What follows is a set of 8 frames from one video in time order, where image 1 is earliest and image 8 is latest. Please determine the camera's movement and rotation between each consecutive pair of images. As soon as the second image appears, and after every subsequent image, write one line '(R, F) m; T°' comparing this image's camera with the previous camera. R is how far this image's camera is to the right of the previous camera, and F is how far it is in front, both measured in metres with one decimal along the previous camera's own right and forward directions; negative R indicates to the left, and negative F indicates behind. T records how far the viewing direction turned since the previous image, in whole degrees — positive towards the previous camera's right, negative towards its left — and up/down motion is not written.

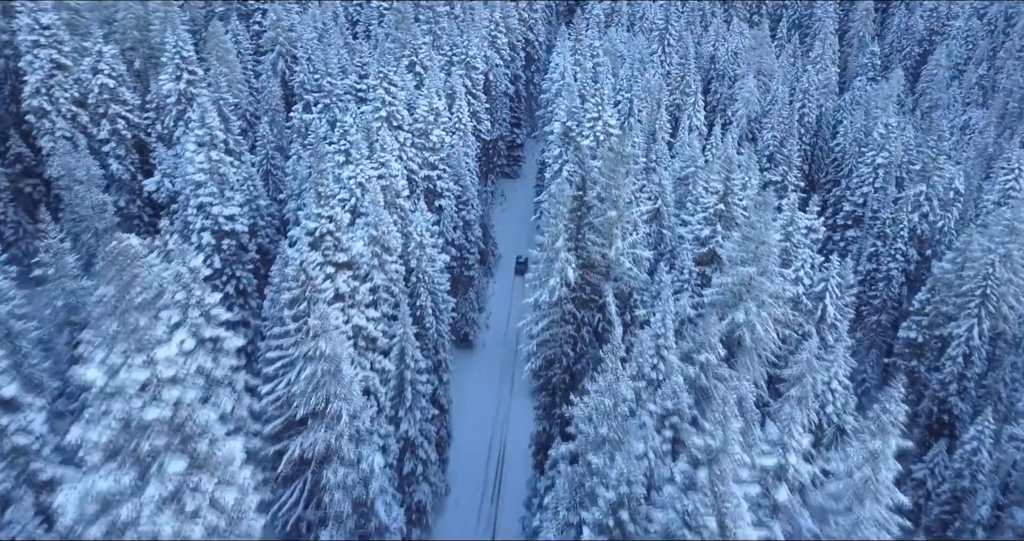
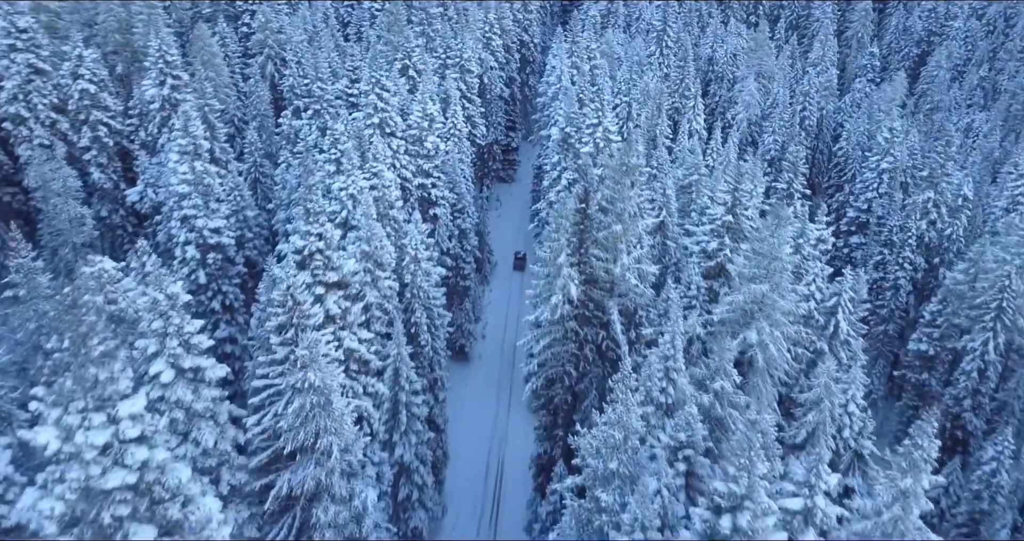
(-0.2, +1.3) m; +1°
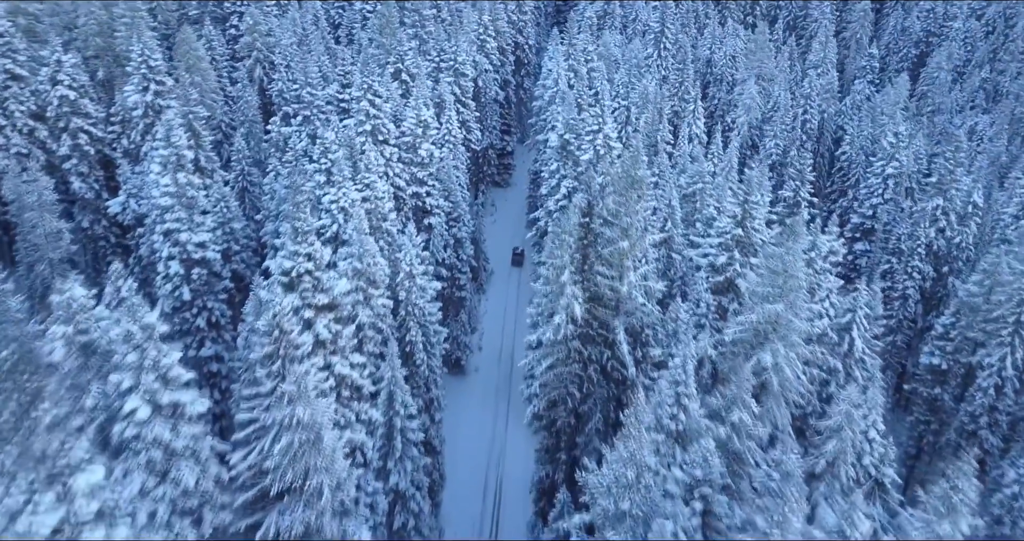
(-0.2, +1.3) m; +1°
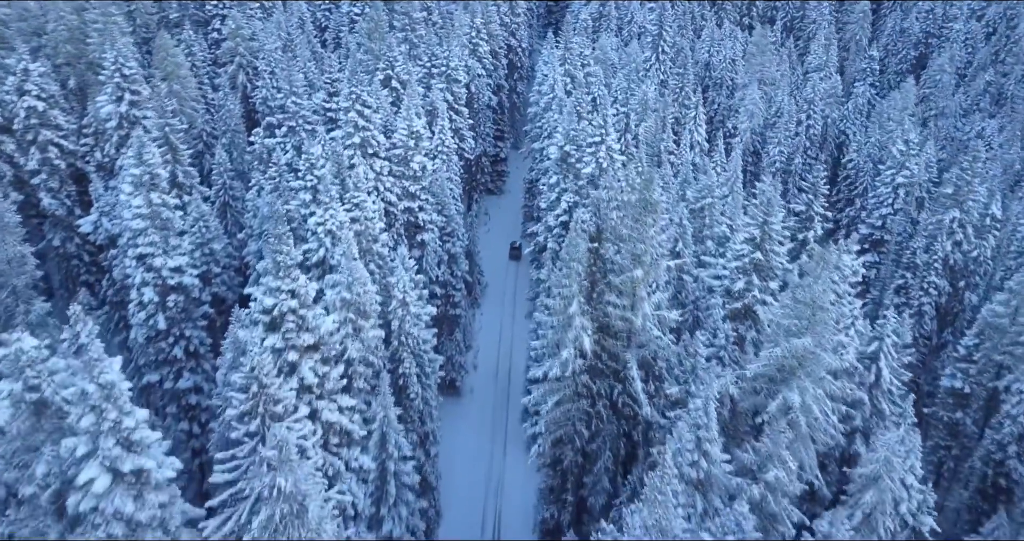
(-0.4, +1.9) m; +1°
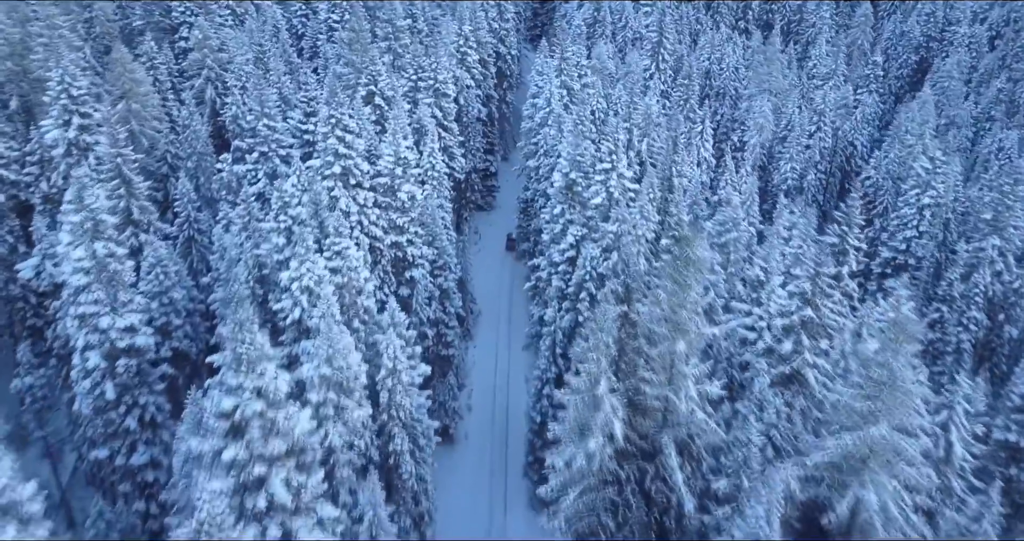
(-0.7, +3.7) m; +1°
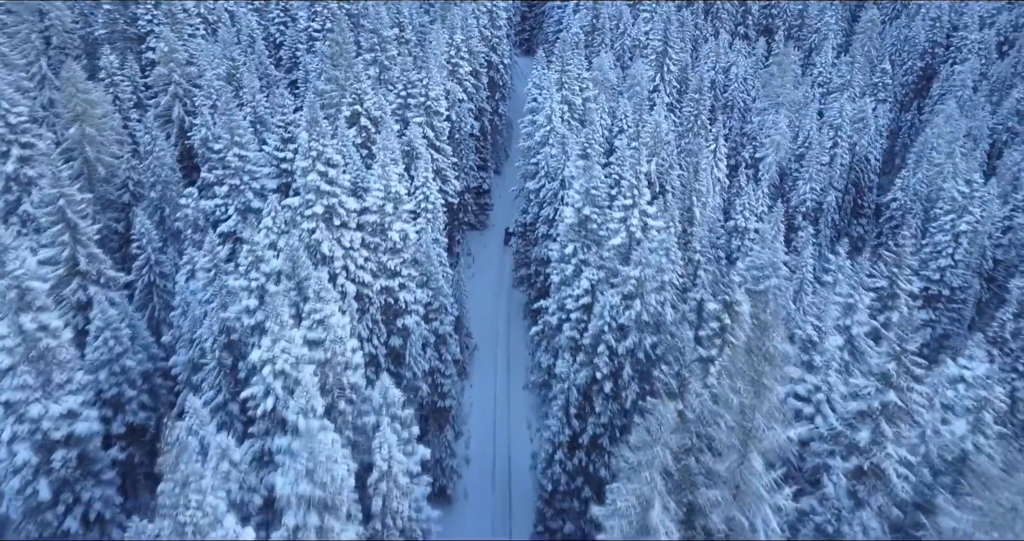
(-0.8, +3.7) m; +1°
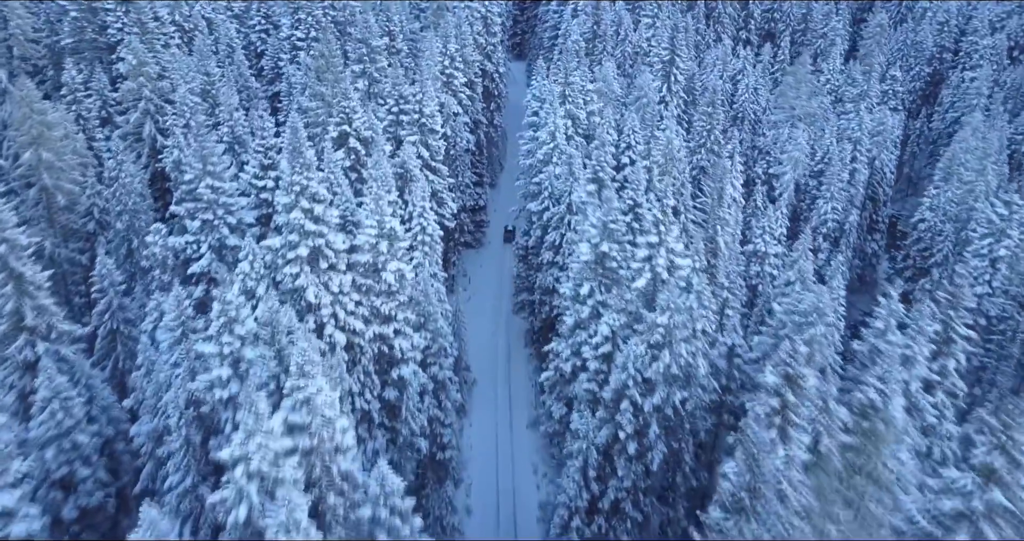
(-0.7, +3.1) m; +1°
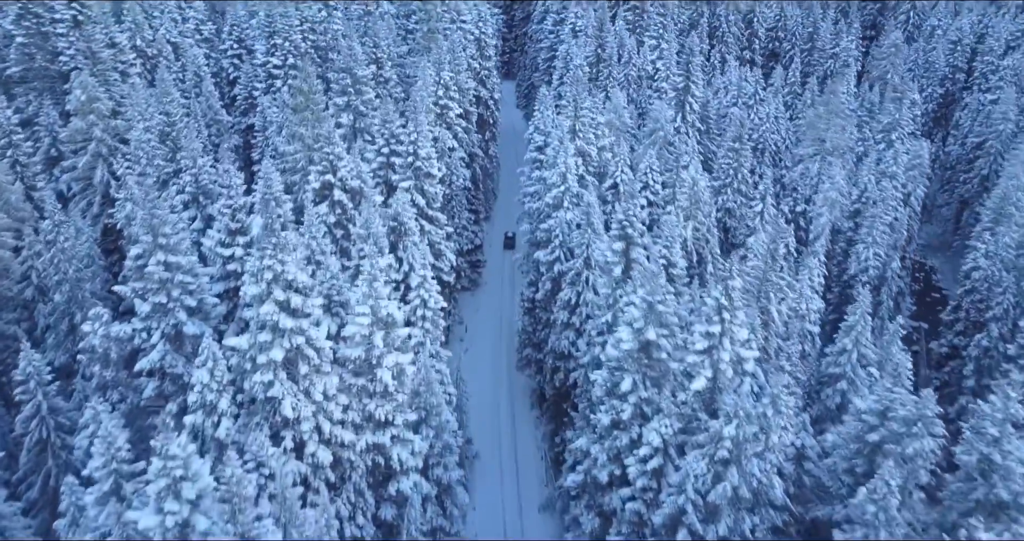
(-1.1, +4.6) m; +1°
